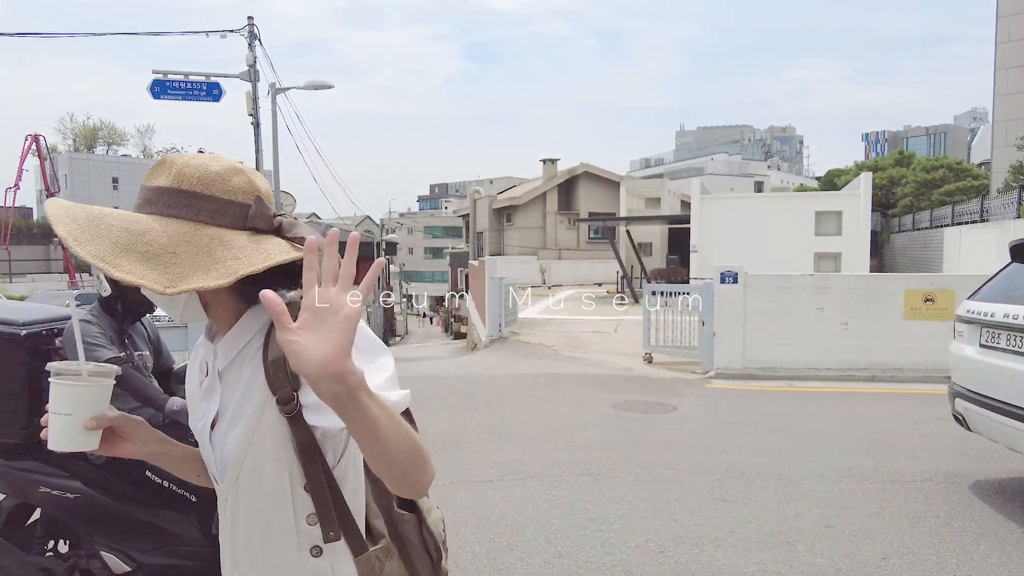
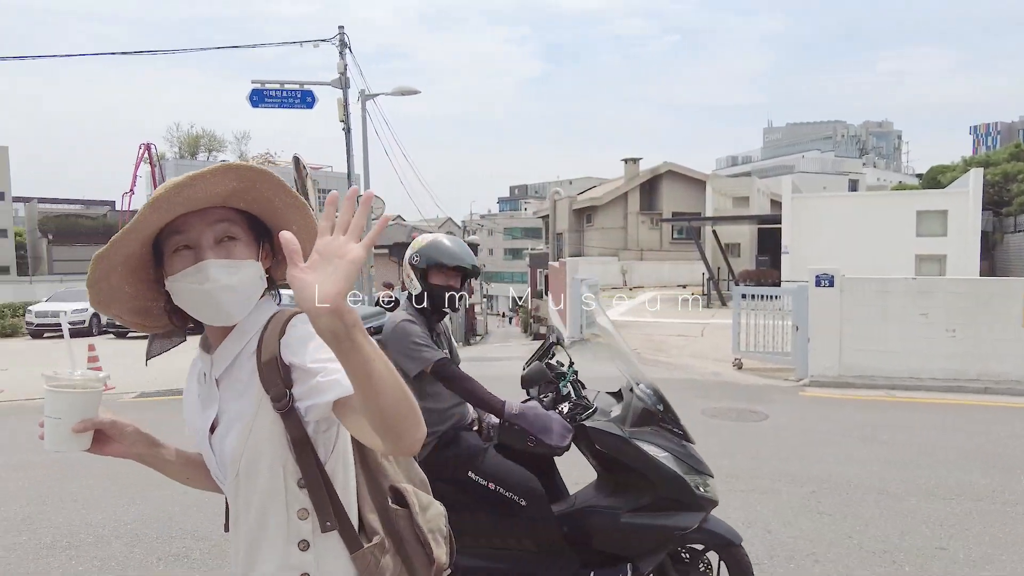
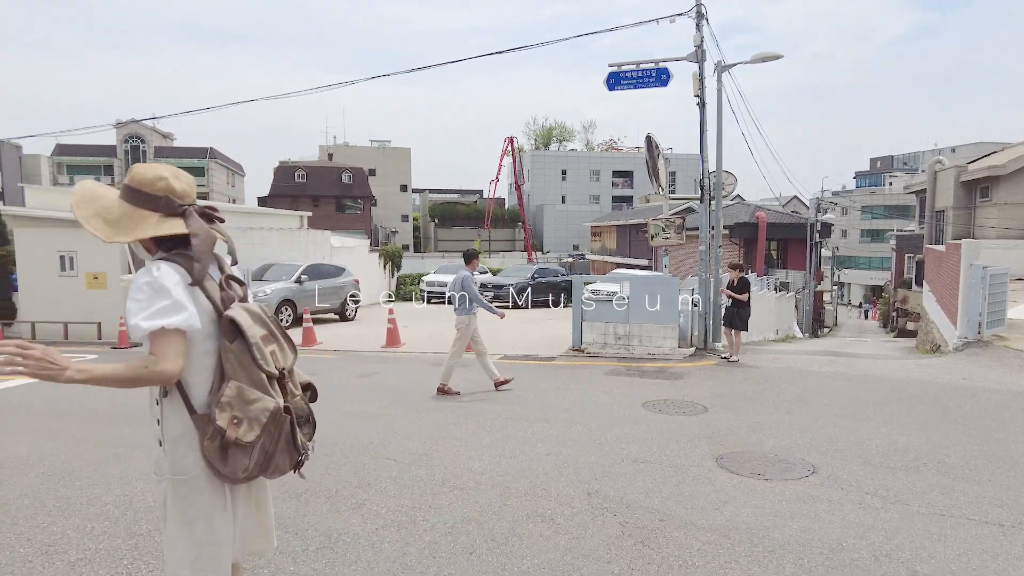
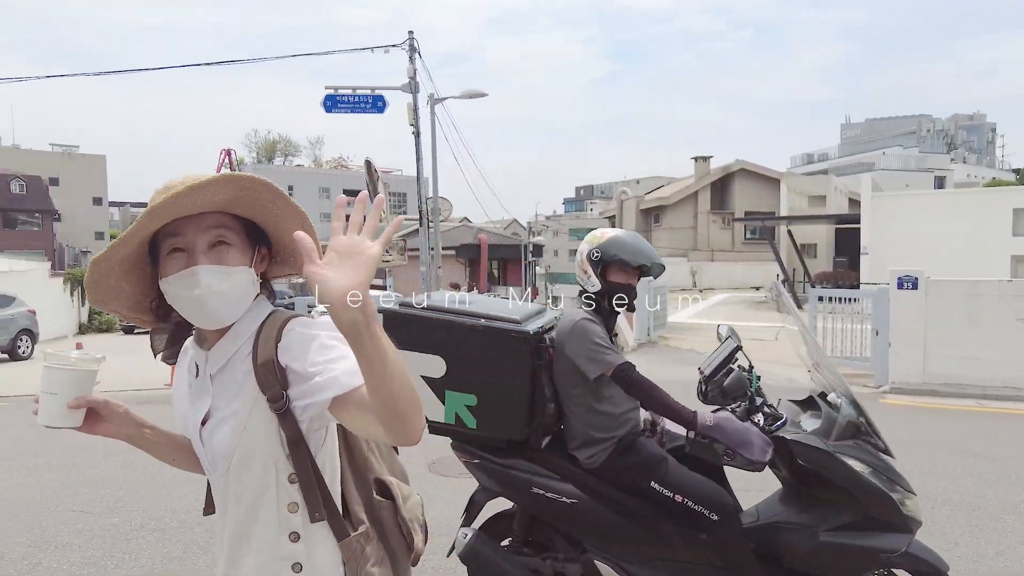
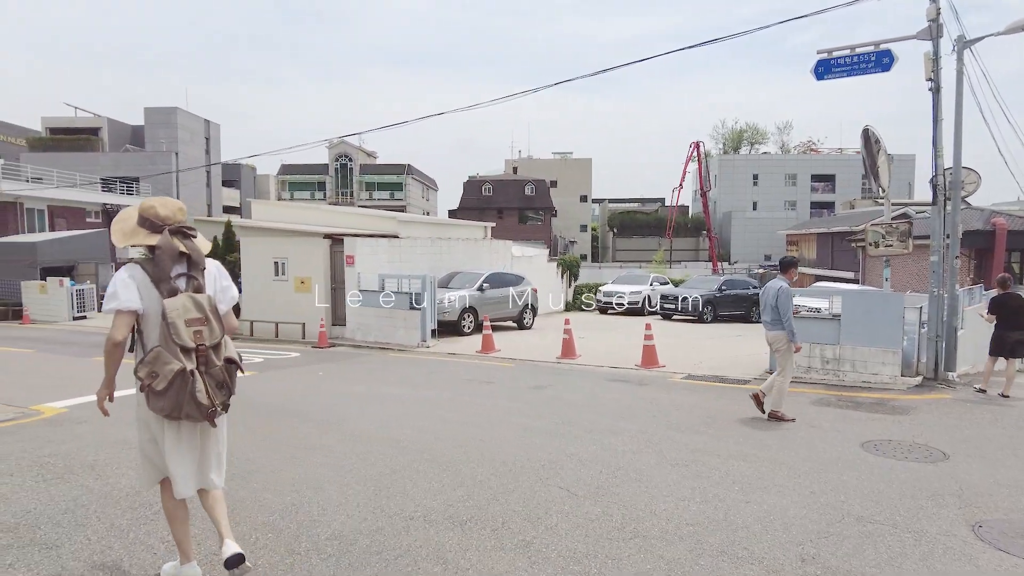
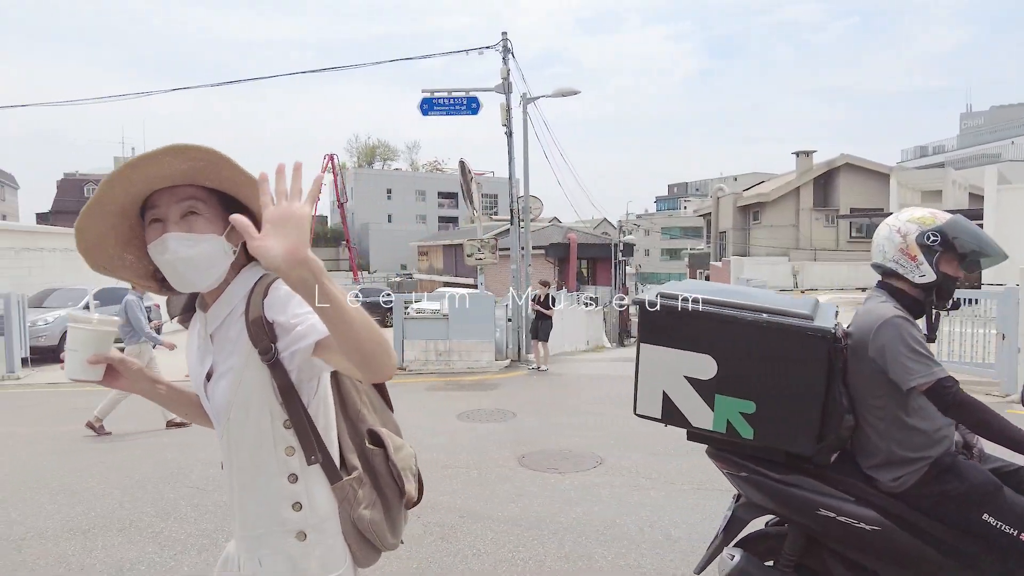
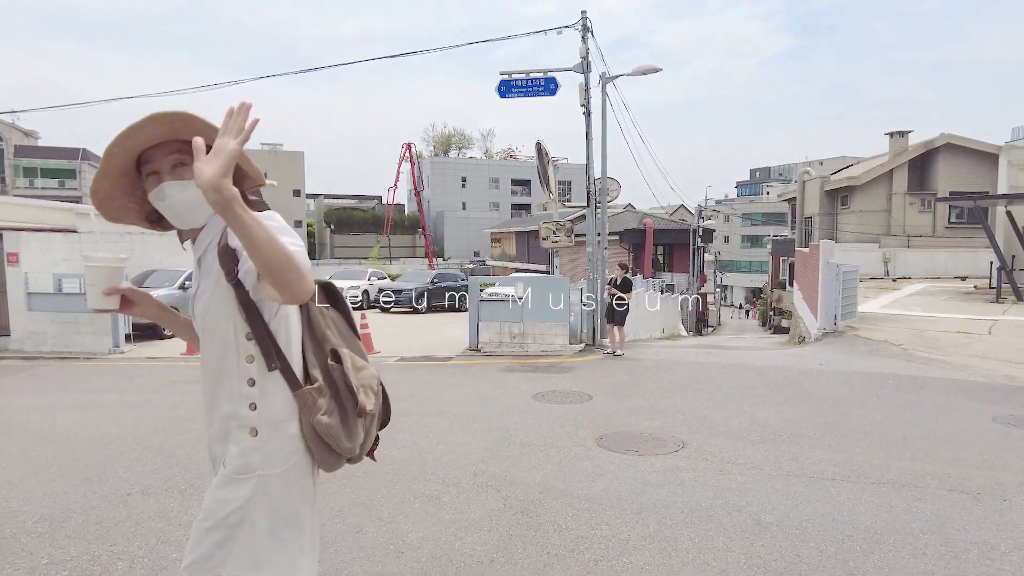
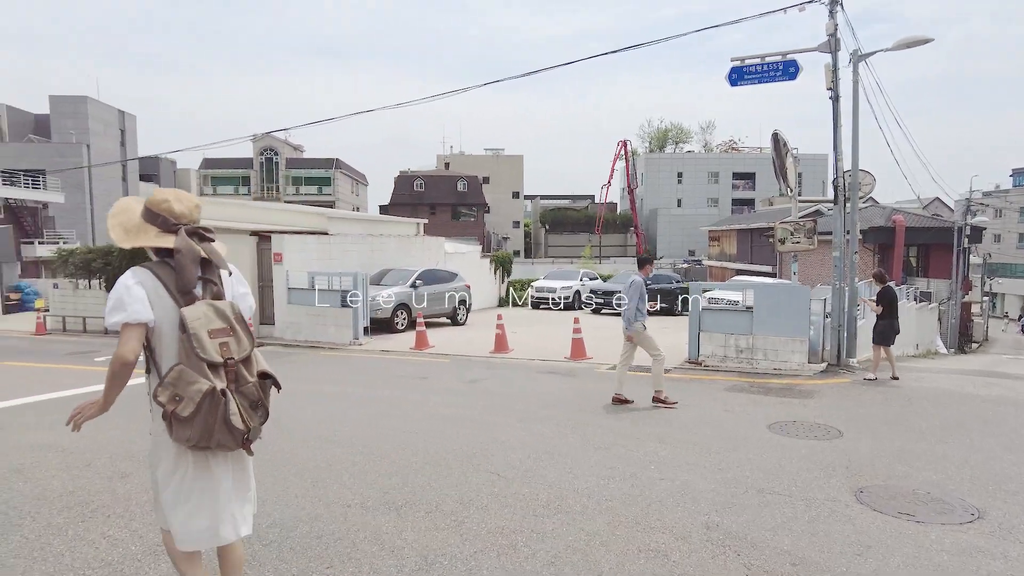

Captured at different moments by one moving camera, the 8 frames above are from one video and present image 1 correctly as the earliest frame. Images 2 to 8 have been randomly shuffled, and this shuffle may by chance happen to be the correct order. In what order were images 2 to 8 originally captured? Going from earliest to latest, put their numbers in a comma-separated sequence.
2, 4, 6, 7, 3, 8, 5
